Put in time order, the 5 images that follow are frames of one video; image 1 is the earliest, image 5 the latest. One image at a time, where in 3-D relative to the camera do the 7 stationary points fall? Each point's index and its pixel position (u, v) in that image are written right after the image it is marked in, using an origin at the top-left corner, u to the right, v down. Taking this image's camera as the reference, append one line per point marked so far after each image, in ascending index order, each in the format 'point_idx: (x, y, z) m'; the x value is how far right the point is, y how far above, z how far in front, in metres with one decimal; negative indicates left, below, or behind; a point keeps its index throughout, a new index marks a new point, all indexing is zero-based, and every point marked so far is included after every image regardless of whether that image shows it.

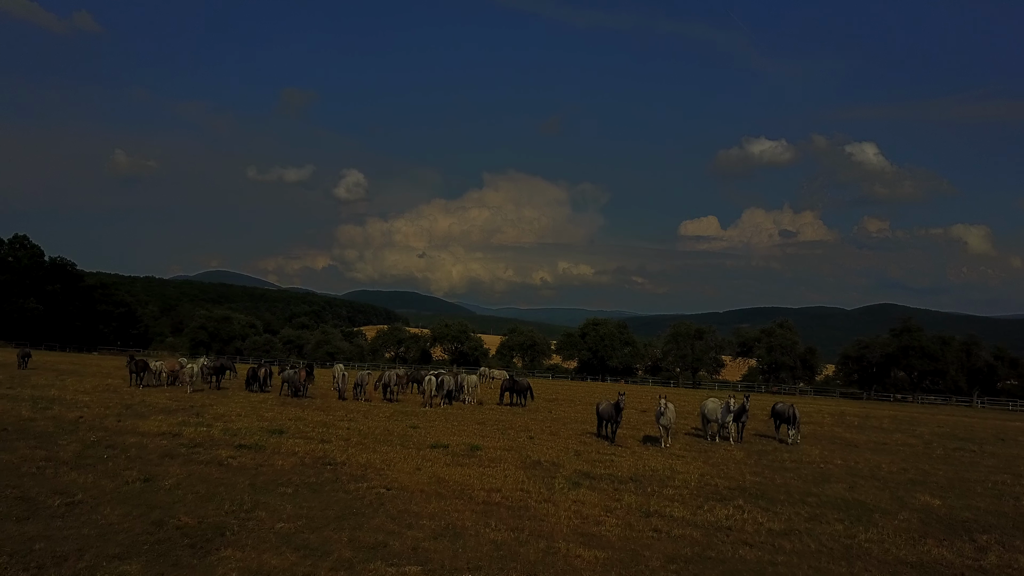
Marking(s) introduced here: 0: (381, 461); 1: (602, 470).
0: (-3.8, -5.1, +17.0) m
1: (+2.6, -5.4, +17.1) m
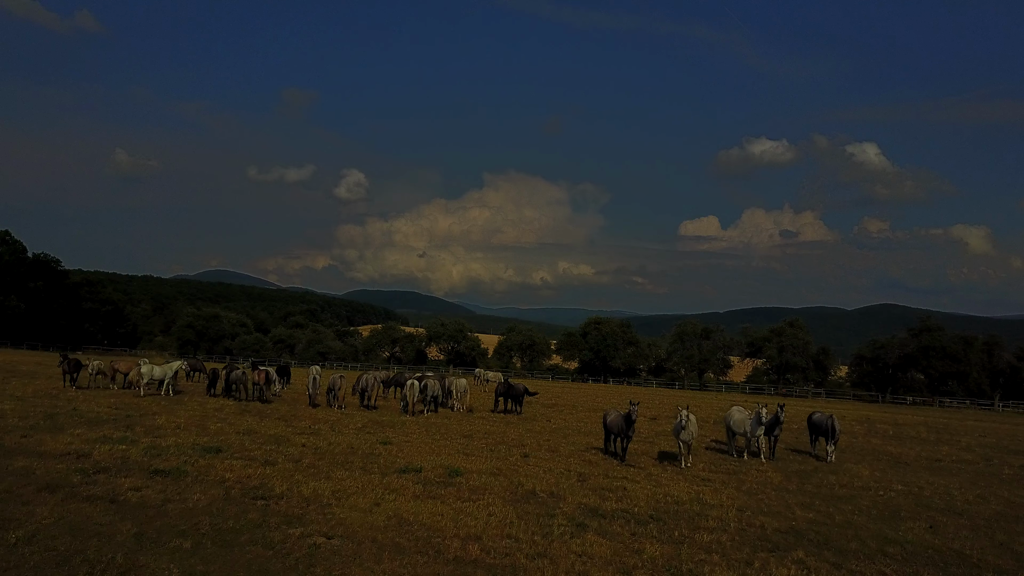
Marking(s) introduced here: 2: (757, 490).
0: (-4.1, -4.7, +13.3) m
1: (+2.3, -5.0, +13.4) m
2: (+6.8, -5.6, +16.1) m
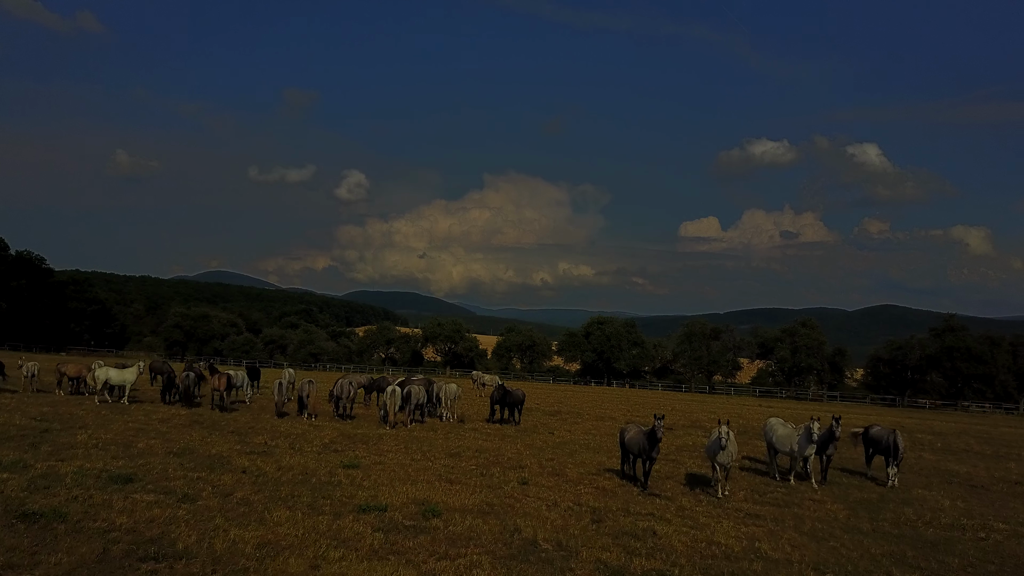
0: (-4.2, -4.3, +9.7) m
1: (+2.2, -4.6, +9.8) m
2: (+6.6, -5.2, +12.4) m
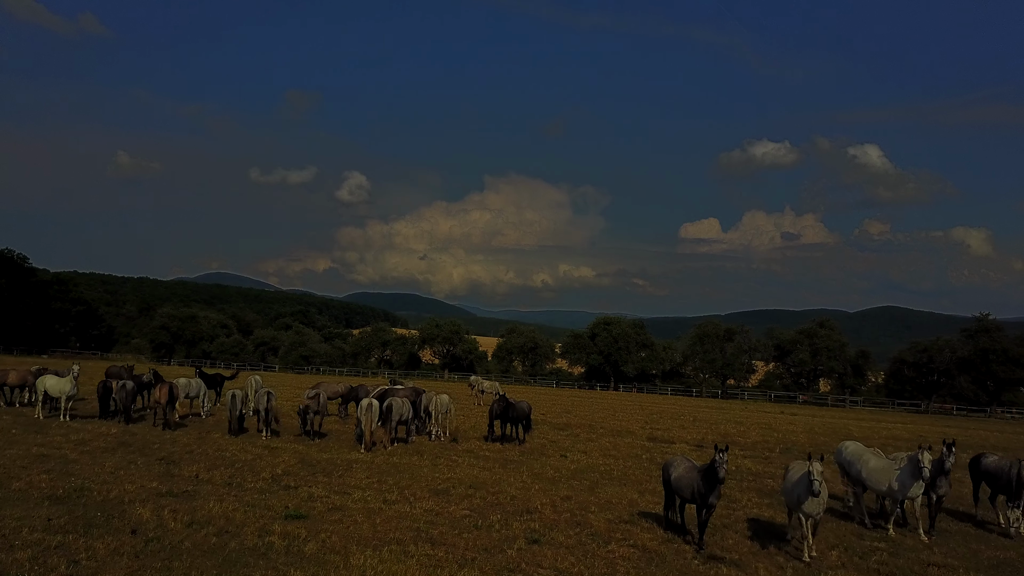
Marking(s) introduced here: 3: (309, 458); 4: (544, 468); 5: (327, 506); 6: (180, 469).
0: (-4.1, -4.0, +5.4) m
1: (+2.3, -4.3, +5.6) m
2: (+6.7, -4.9, +8.2) m
3: (-5.9, -4.9, +16.7) m
4: (+1.0, -5.3, +17.3) m
5: (-3.9, -4.5, +12.2) m
6: (-8.5, -4.6, +14.8) m
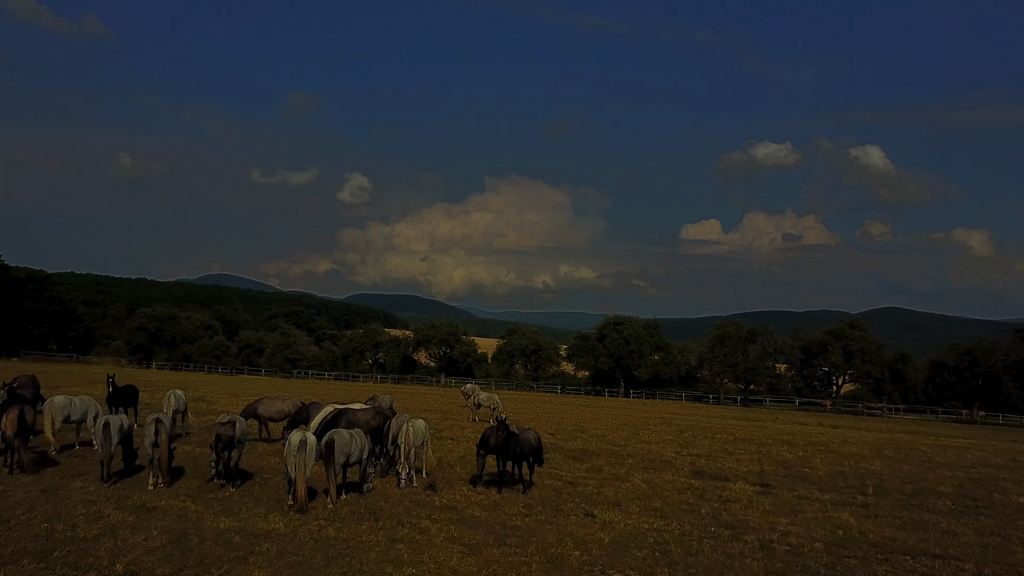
0: (-4.1, -3.5, -0.7) m
1: (+2.3, -3.8, -0.6) m
2: (+6.8, -4.4, +2.0) m
3: (-5.8, -4.4, +10.6) m
4: (+1.0, -4.9, +11.1) m
5: (-3.9, -4.0, +6.1) m
6: (-8.4, -4.1, +8.6) m
